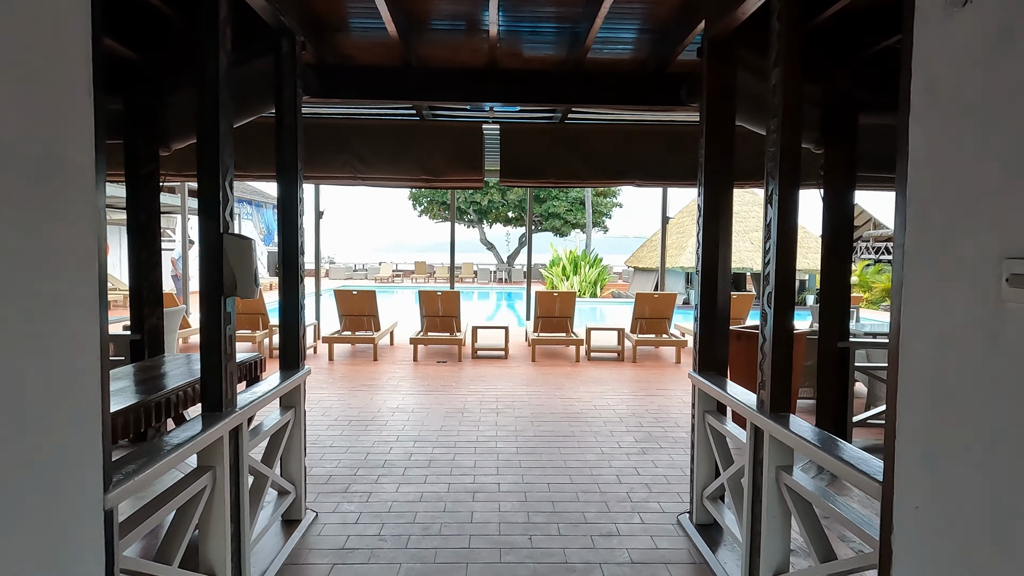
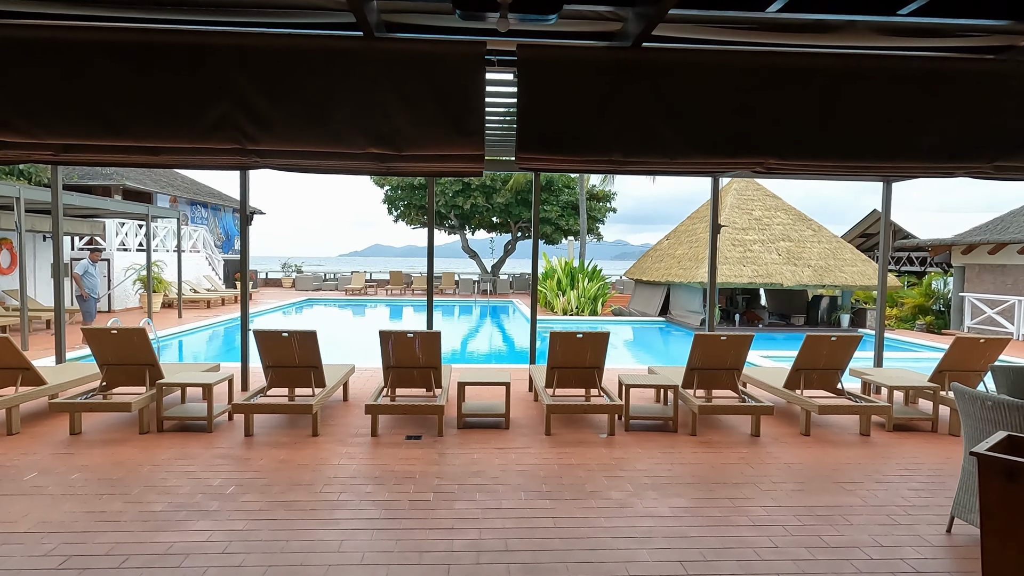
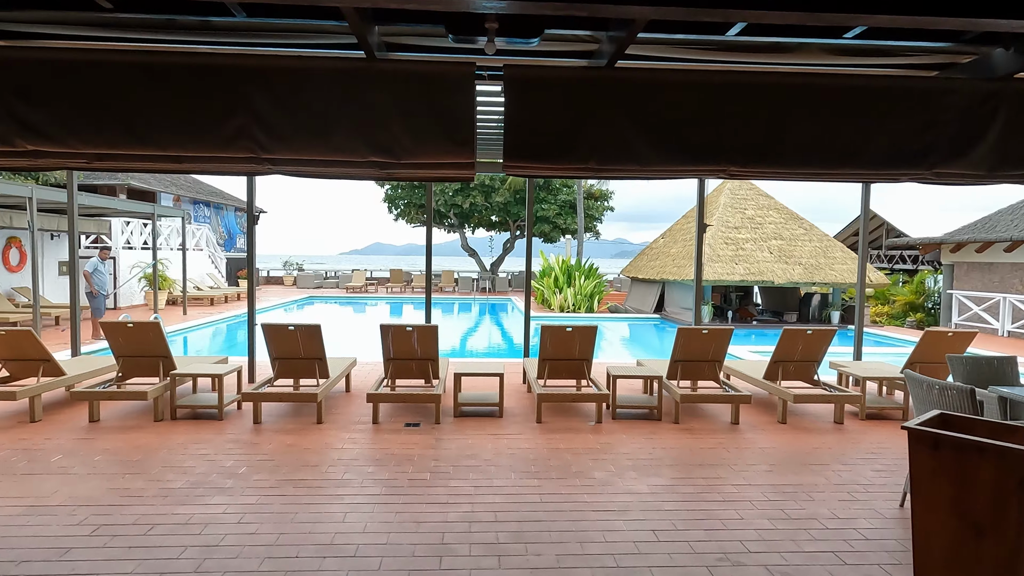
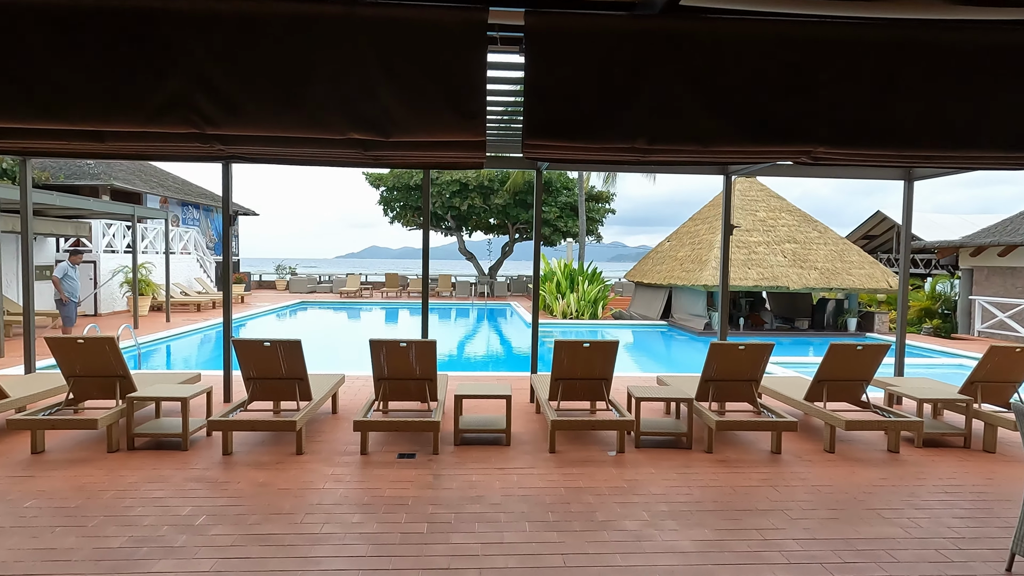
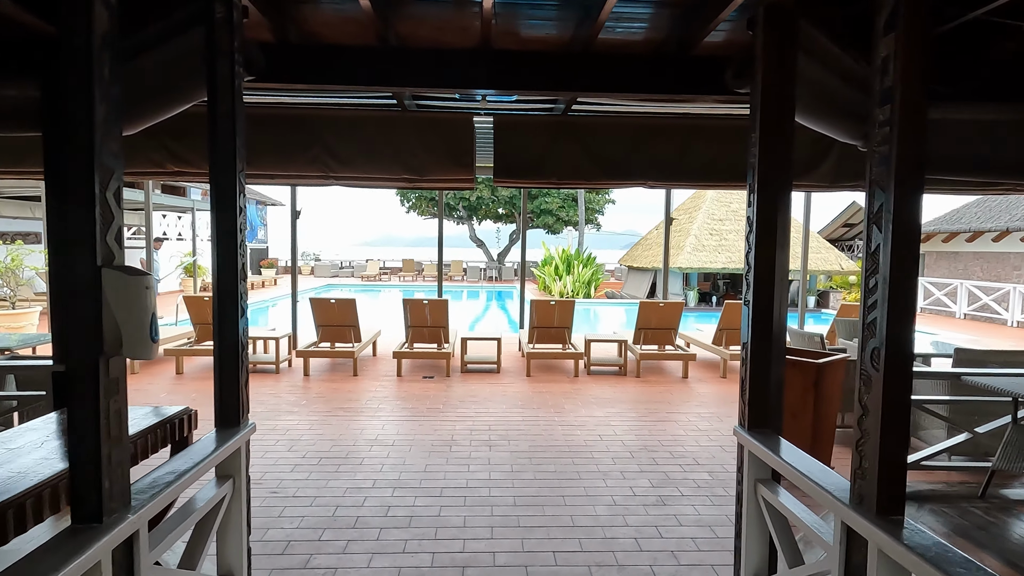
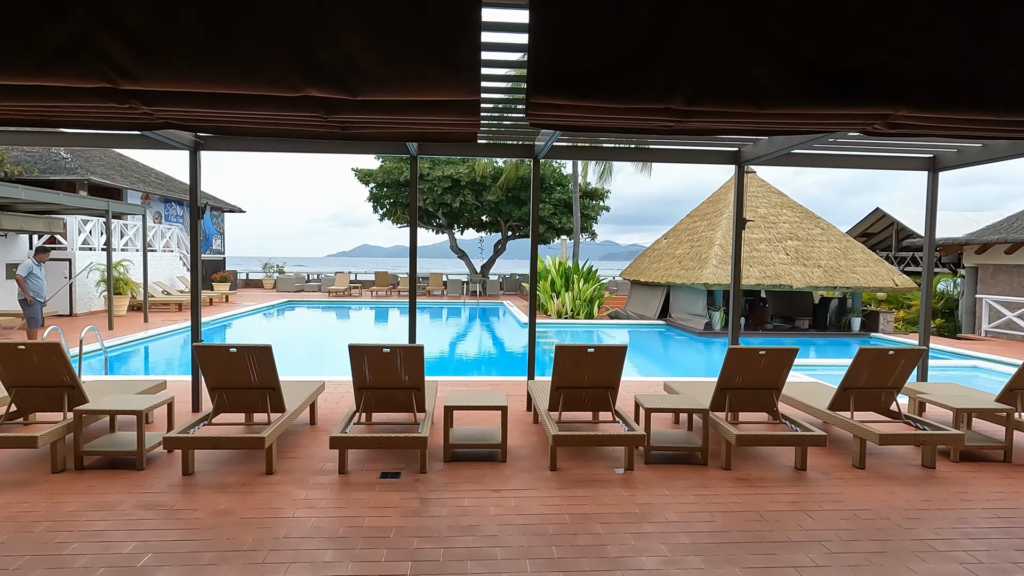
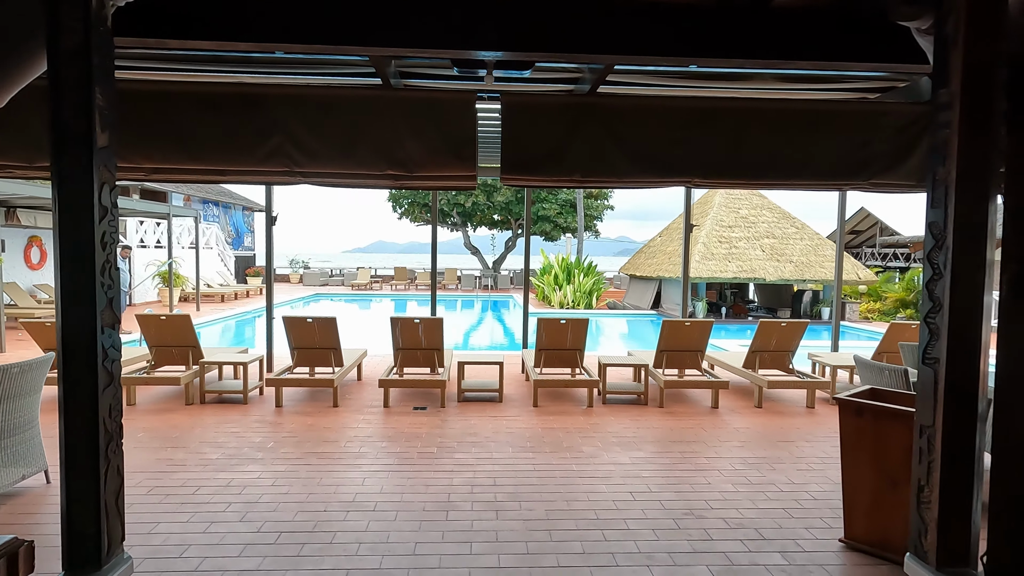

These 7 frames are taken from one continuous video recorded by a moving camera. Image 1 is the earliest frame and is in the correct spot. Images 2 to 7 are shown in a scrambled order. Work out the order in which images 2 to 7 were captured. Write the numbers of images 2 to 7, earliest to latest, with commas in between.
5, 7, 3, 2, 4, 6
